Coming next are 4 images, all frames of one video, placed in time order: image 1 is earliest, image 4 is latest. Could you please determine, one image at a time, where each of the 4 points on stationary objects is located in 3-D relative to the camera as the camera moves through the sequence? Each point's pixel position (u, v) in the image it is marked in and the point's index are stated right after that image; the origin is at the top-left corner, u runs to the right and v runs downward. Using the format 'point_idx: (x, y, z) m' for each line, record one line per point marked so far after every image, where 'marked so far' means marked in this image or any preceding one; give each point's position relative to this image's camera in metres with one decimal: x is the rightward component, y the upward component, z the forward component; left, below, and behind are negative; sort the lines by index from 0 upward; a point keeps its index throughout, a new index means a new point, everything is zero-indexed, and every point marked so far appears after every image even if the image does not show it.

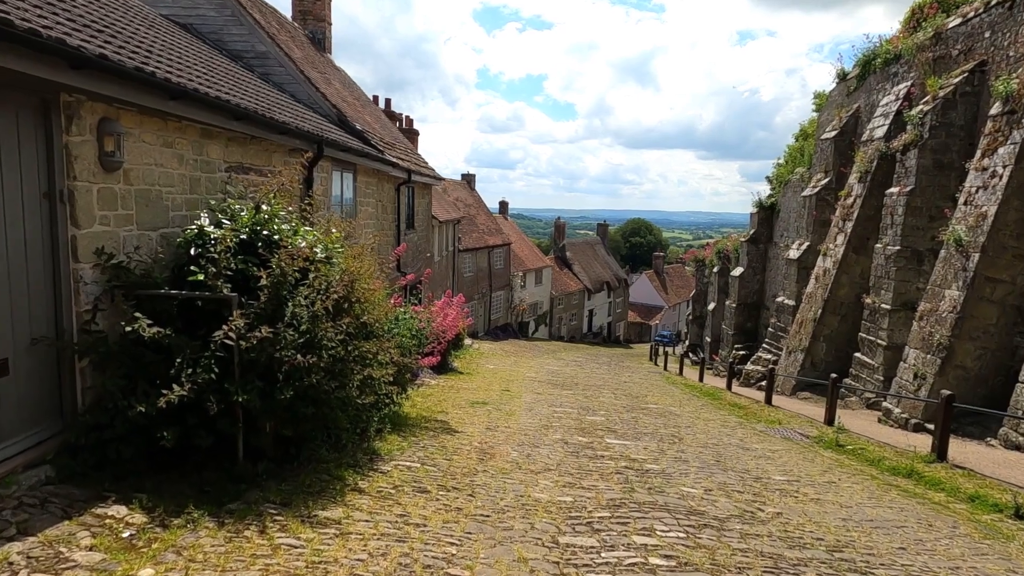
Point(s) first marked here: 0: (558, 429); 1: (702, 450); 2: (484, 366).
0: (+0.7, -2.3, +8.6) m
1: (+2.9, -2.5, +8.2) m
2: (-1.0, -2.7, +18.4) m
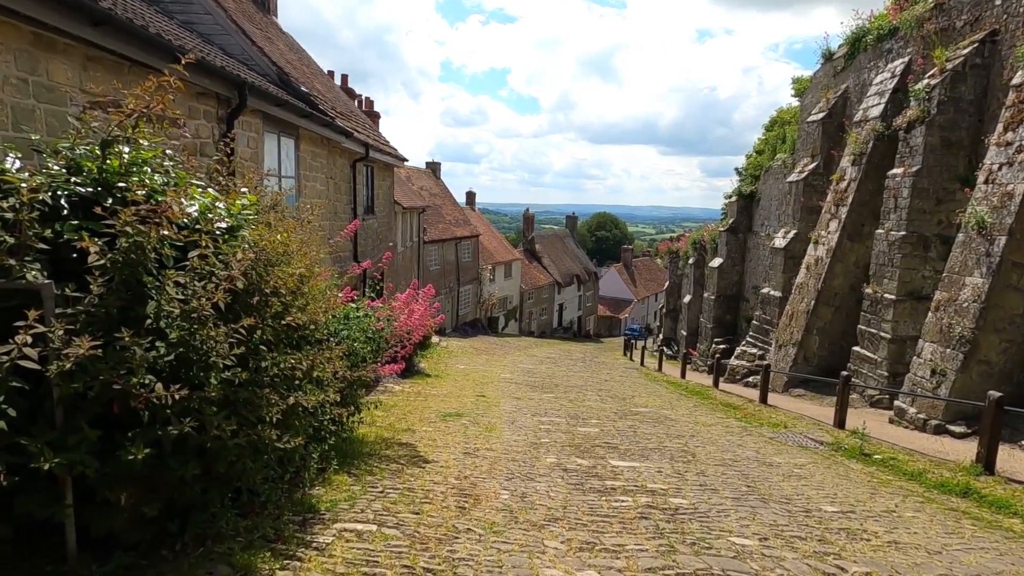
0: (+0.5, -2.1, +7.1) m
1: (+2.7, -2.3, +6.8) m
2: (-1.8, -2.5, +16.7) m
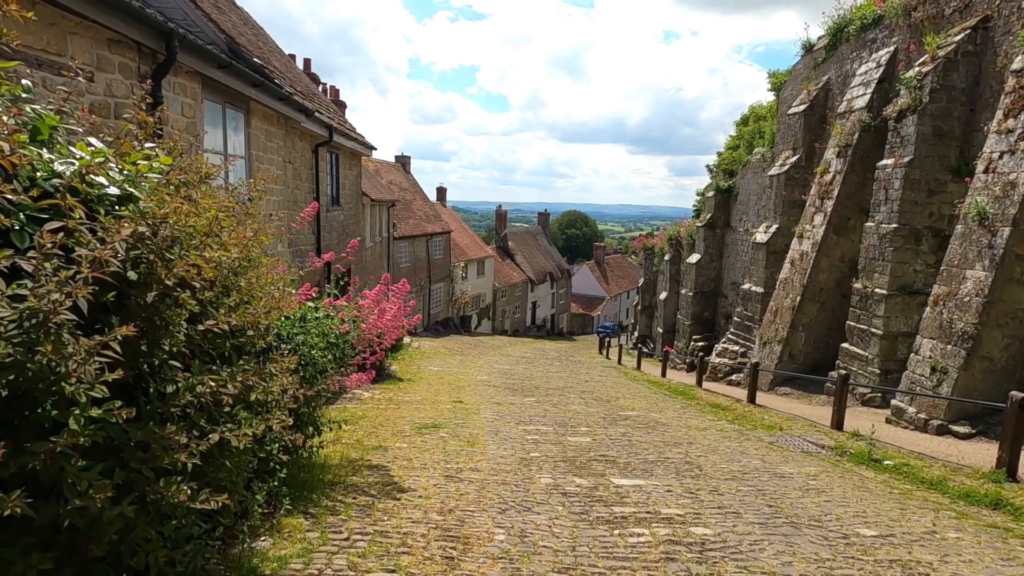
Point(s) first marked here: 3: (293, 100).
0: (+0.4, -2.1, +6.2) m
1: (+2.6, -2.2, +6.1) m
2: (-2.5, -2.4, +15.7) m
3: (-3.2, +2.7, +7.8) m
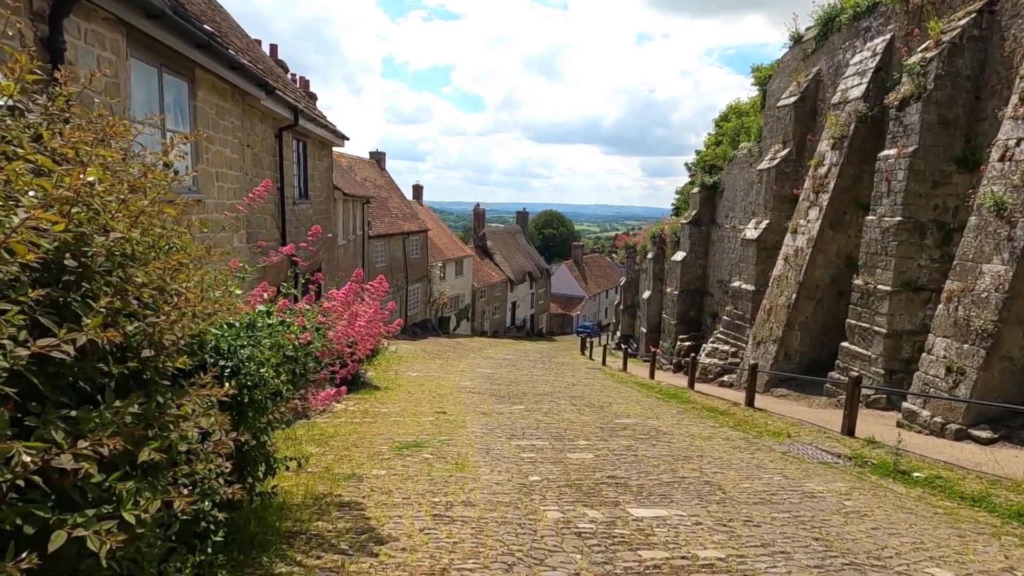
0: (+0.3, -2.0, +5.3) m
1: (+2.6, -2.2, +5.3) m
2: (-2.9, -2.4, +14.7) m
3: (-3.3, +2.7, +6.7) m
